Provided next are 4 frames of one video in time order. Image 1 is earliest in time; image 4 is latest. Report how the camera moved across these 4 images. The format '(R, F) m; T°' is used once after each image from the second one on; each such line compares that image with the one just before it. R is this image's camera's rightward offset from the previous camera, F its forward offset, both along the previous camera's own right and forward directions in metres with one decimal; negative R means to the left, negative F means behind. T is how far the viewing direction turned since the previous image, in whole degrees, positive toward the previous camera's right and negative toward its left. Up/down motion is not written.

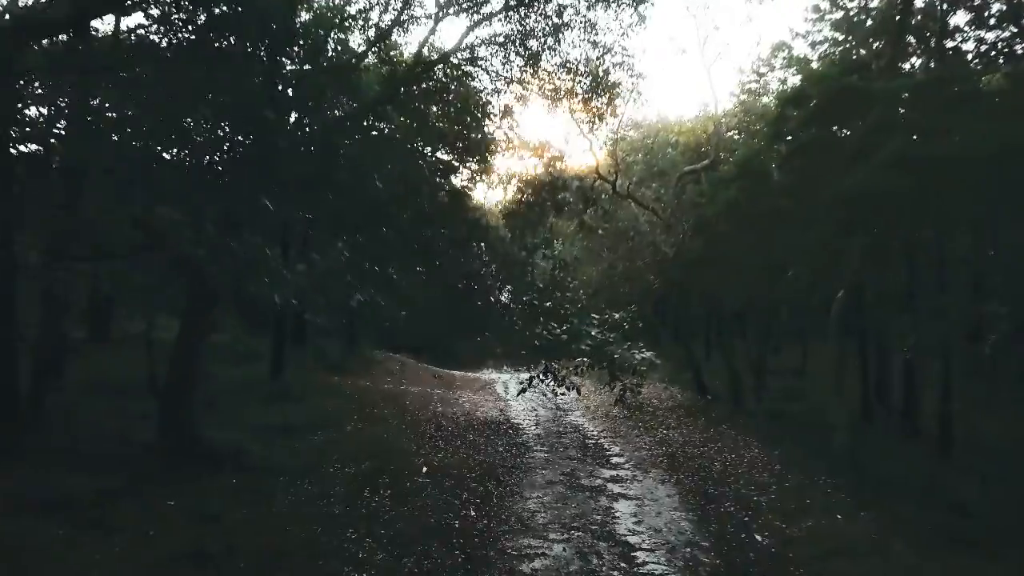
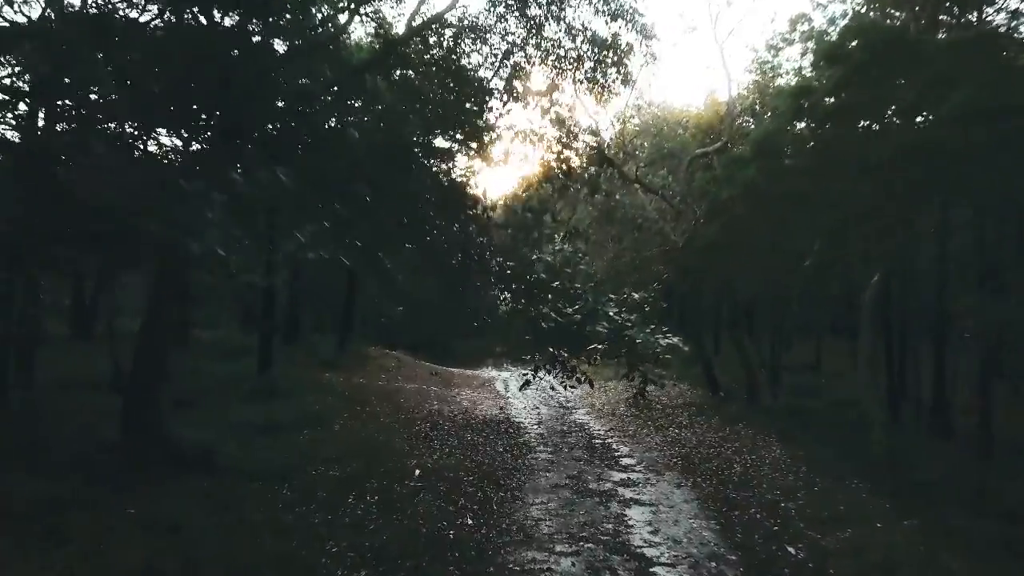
(0.0, +1.3) m; 0°
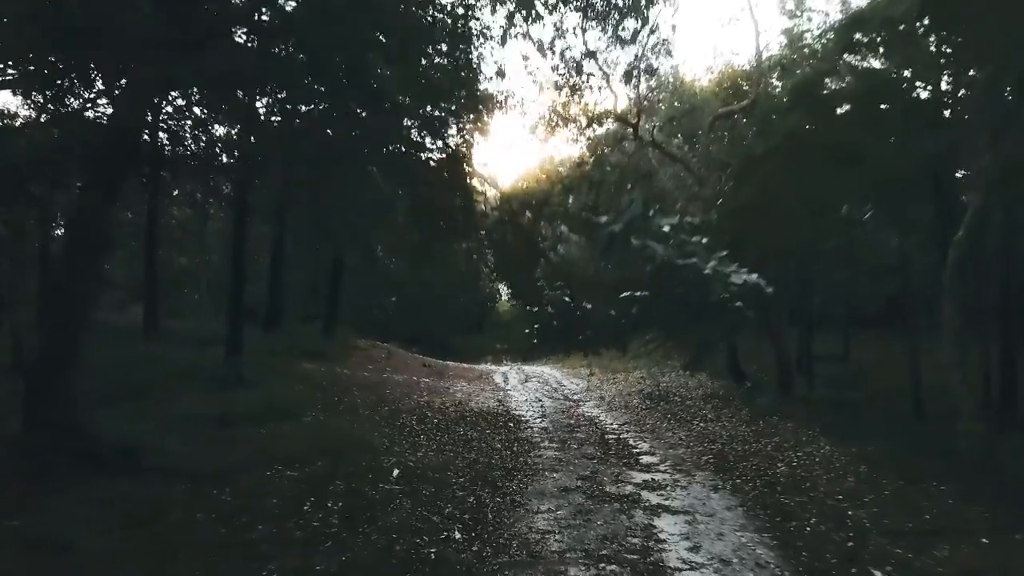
(0.0, +2.4) m; 0°
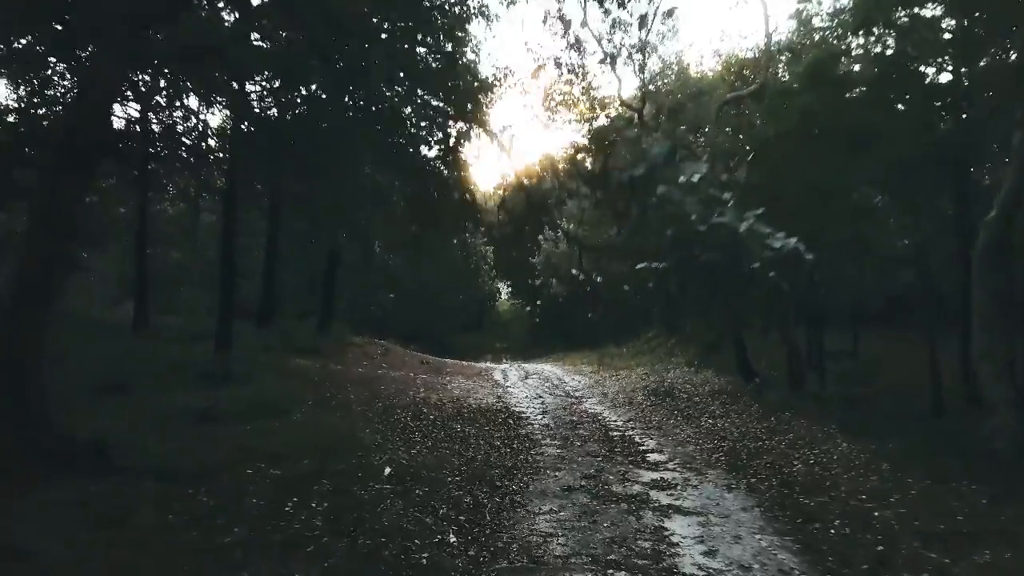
(0.0, +0.7) m; 0°
